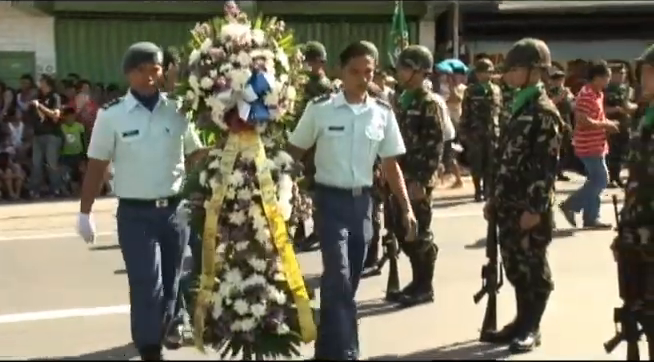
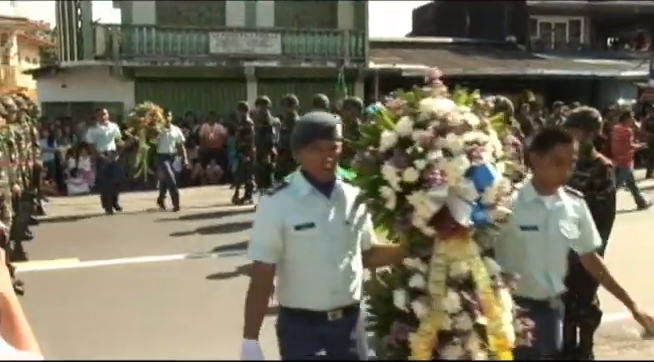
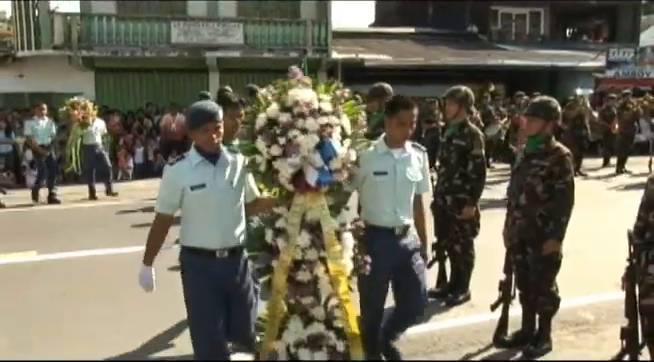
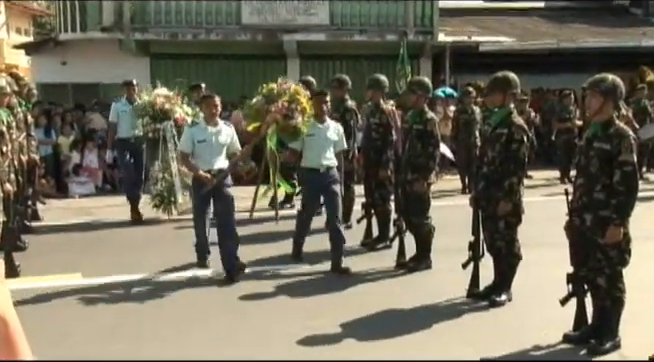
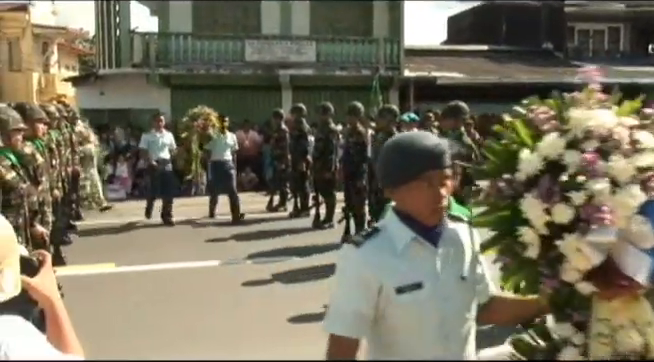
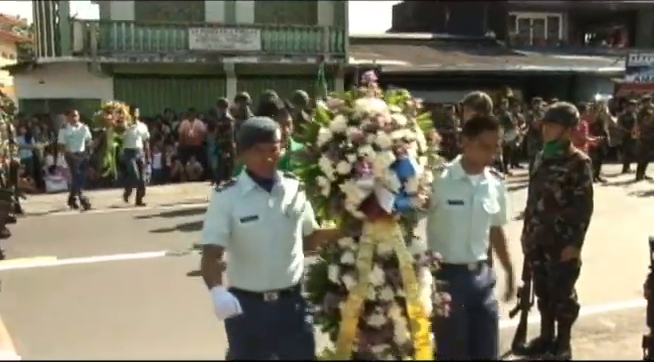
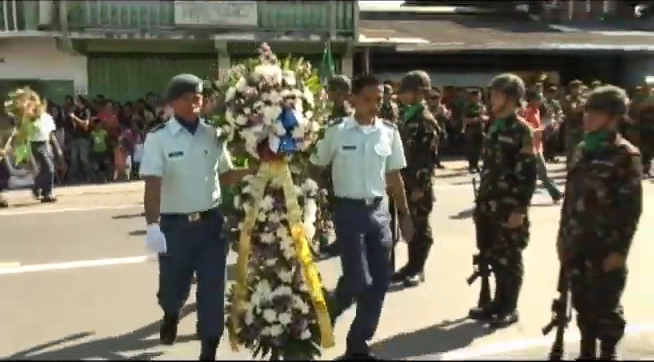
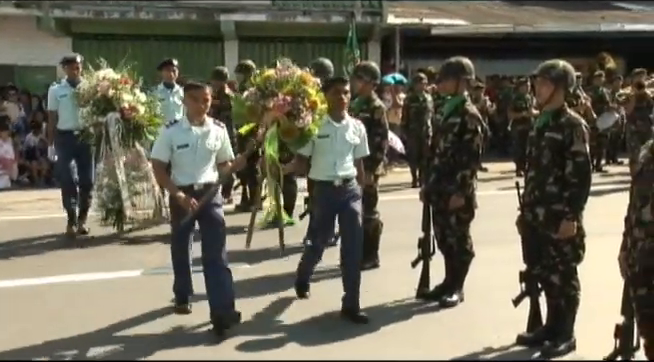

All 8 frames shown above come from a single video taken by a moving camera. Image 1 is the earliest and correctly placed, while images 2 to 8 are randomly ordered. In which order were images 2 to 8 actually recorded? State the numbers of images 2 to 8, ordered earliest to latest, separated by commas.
7, 3, 6, 2, 5, 4, 8
